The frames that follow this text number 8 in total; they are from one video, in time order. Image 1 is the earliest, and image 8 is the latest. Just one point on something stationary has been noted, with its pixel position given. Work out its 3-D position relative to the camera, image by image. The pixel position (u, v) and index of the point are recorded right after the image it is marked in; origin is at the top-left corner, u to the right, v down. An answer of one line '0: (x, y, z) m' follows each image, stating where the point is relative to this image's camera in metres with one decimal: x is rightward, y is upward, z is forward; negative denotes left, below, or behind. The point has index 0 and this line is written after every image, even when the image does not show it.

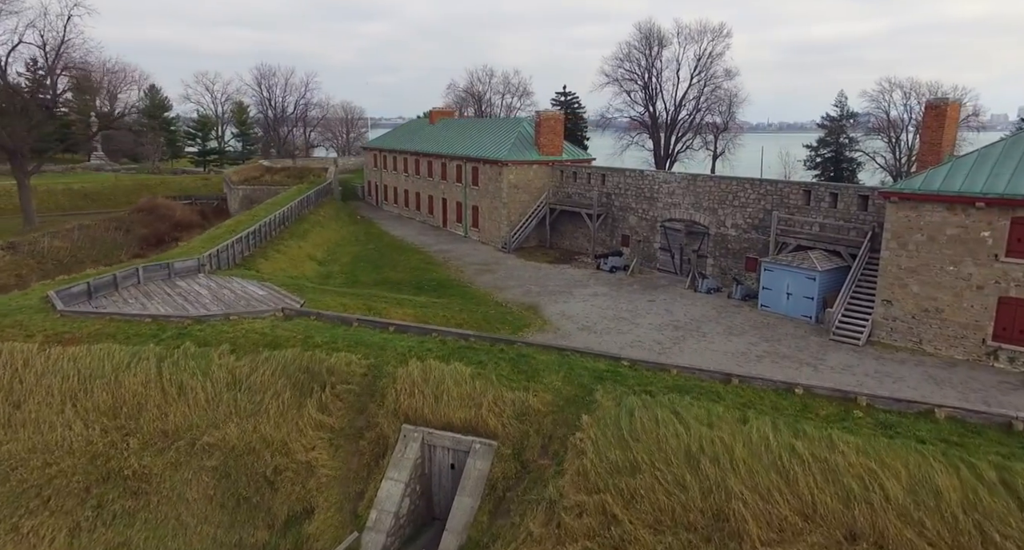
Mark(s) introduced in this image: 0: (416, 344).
0: (-1.7, -1.3, +11.5) m
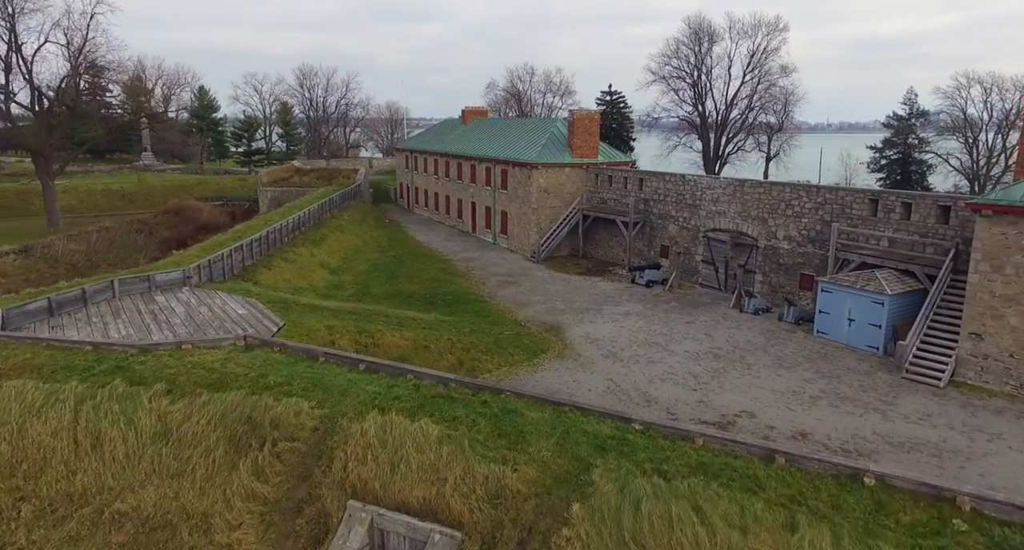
0: (-1.8, -1.7, +9.5) m
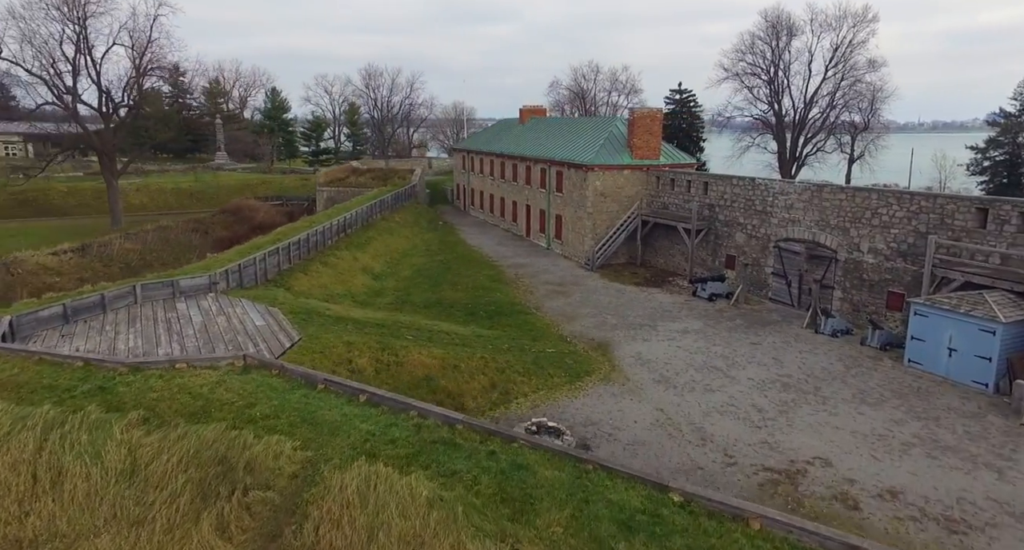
0: (-1.6, -1.9, +8.1) m
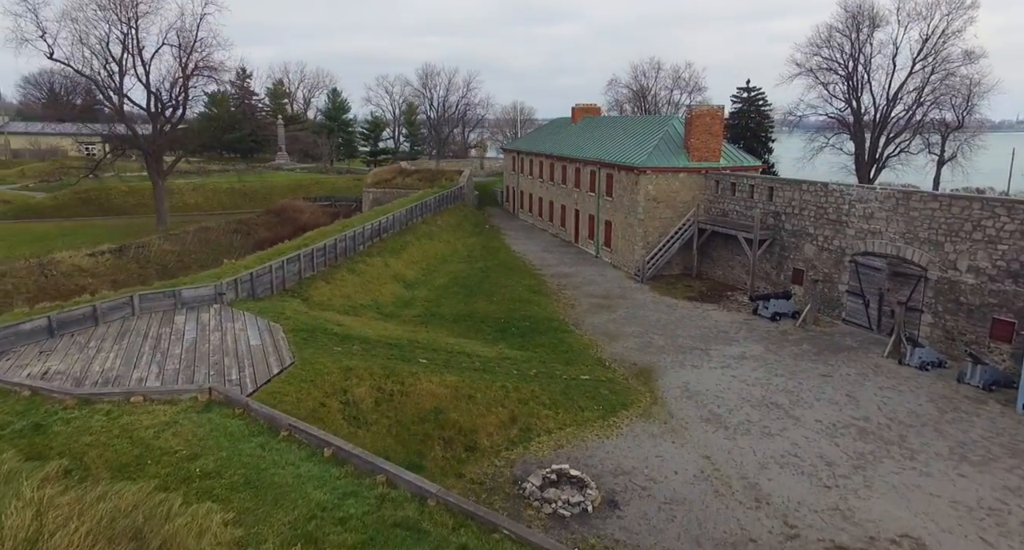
0: (-1.8, -2.3, +6.5) m
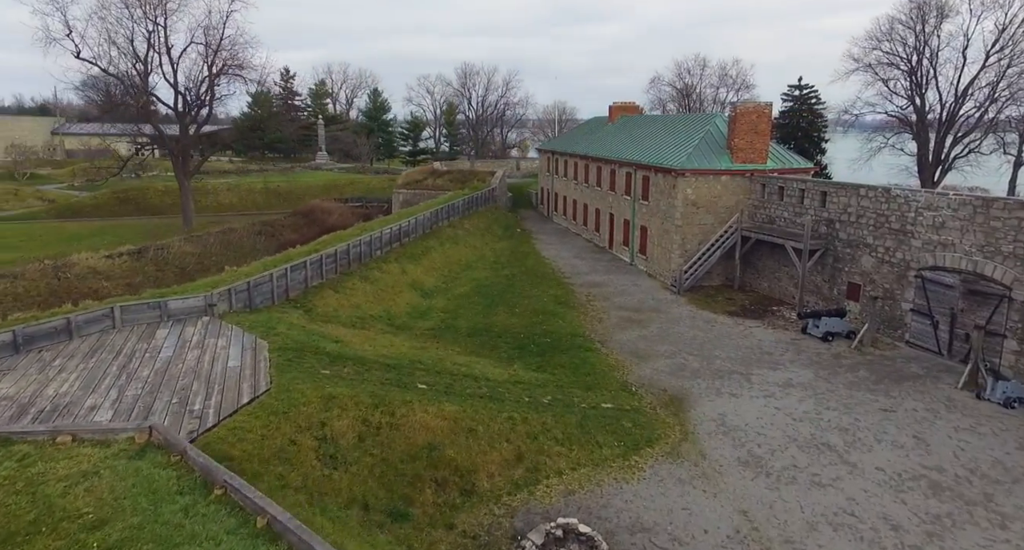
0: (-2.1, -2.5, +5.0) m
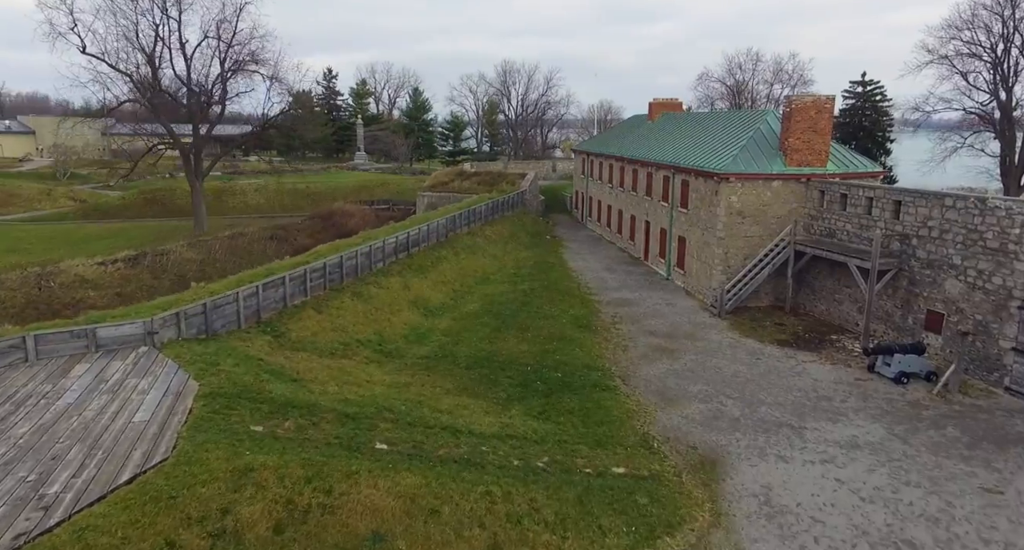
0: (-2.8, -3.0, +2.6) m
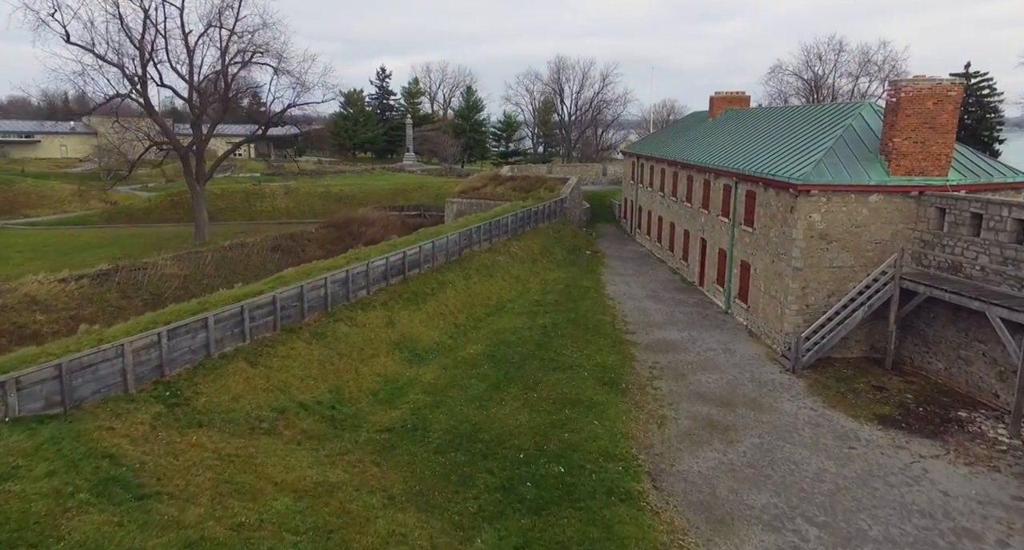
0: (-4.2, -3.7, -1.3) m
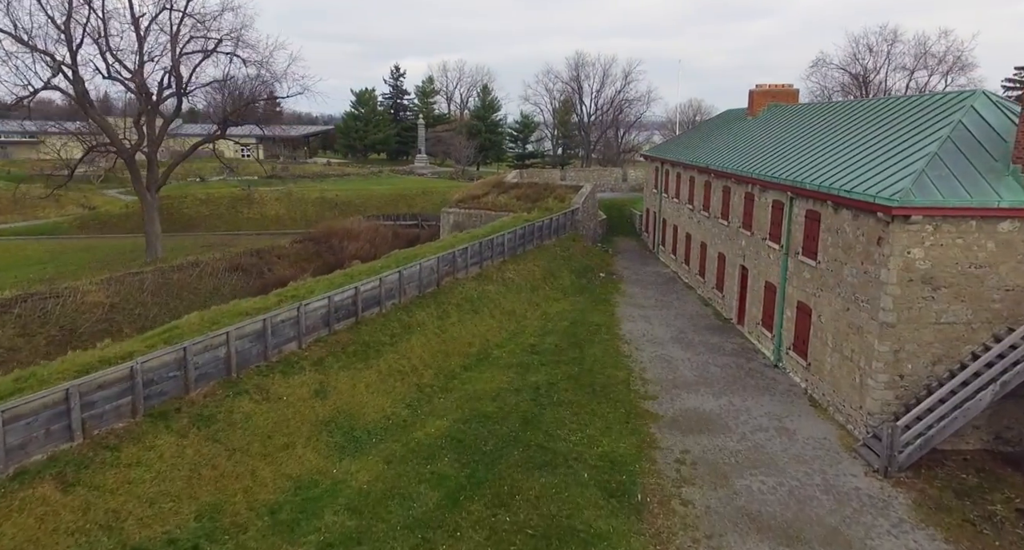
0: (-5.2, -4.6, -5.5) m
